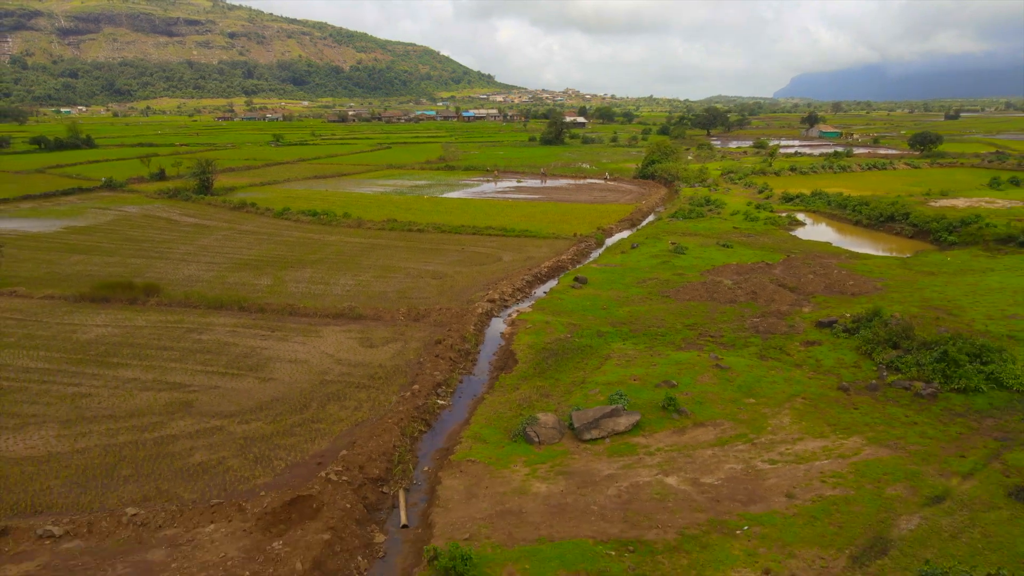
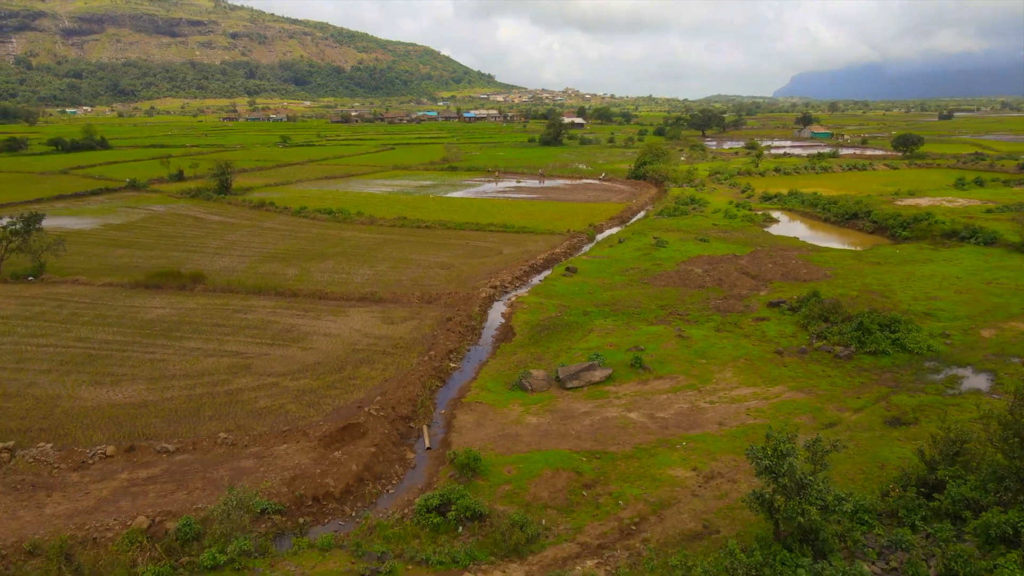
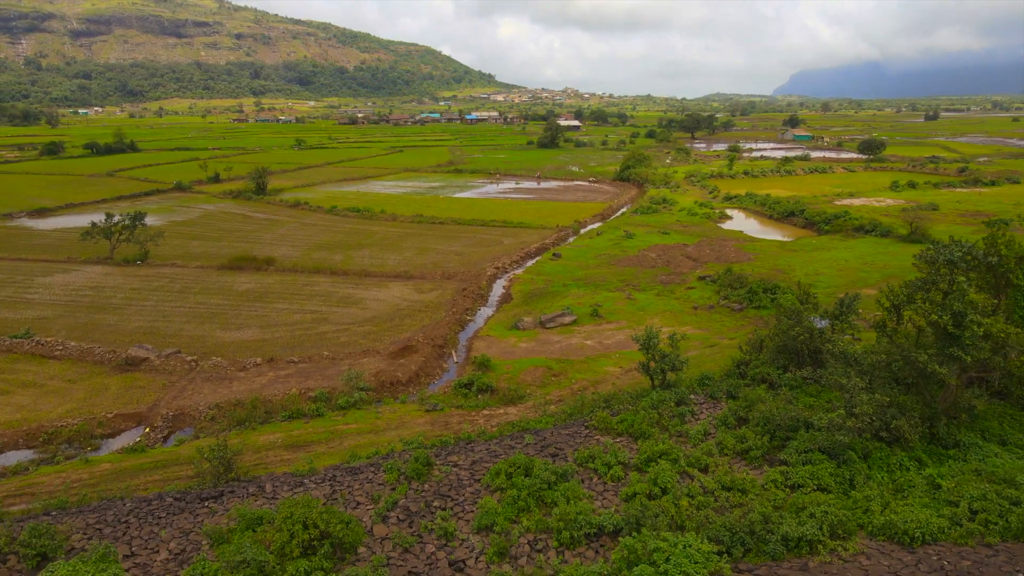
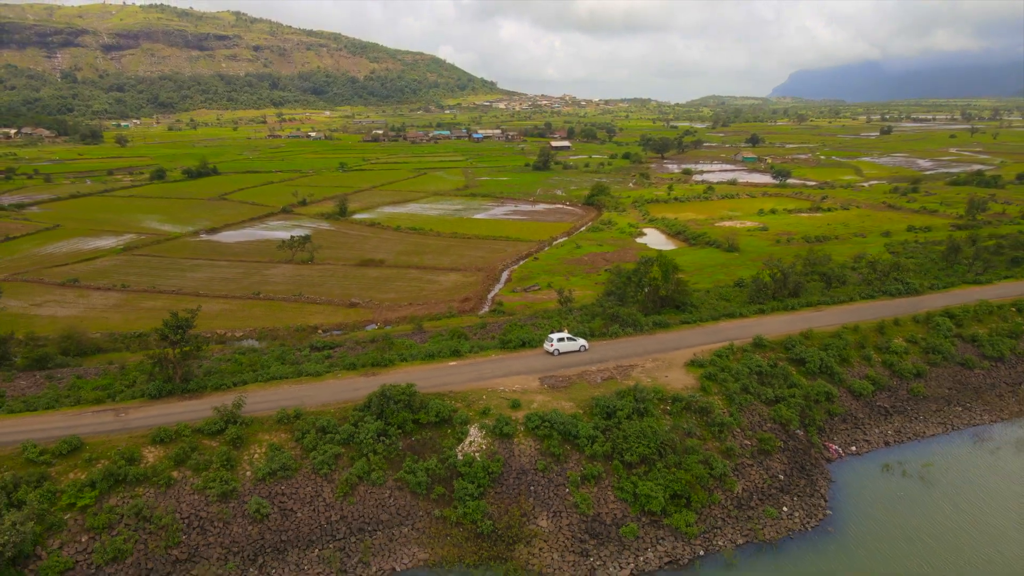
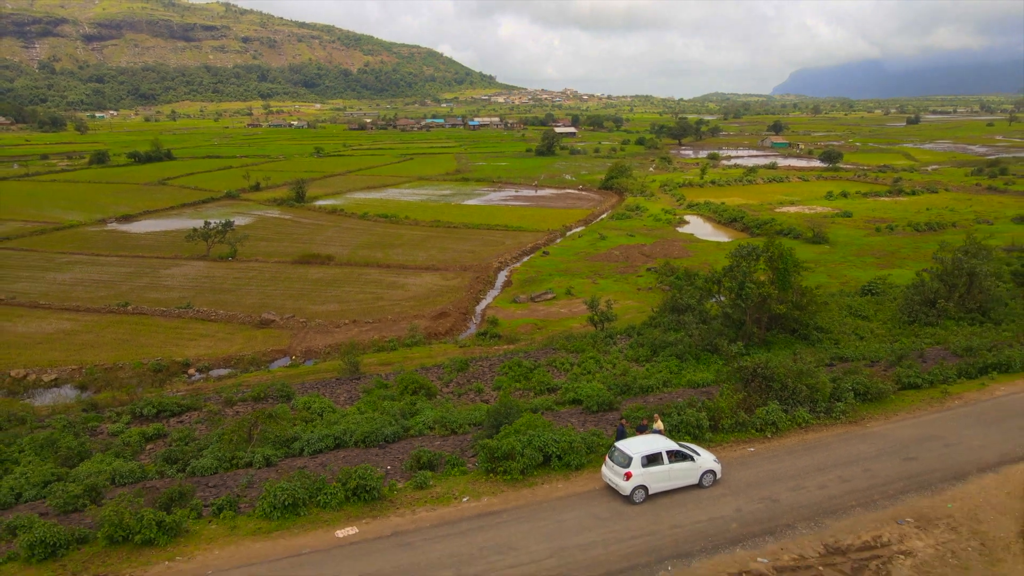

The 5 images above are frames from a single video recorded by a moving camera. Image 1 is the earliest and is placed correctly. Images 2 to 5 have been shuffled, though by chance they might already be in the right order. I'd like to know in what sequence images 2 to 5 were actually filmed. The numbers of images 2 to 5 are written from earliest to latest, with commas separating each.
2, 3, 5, 4
